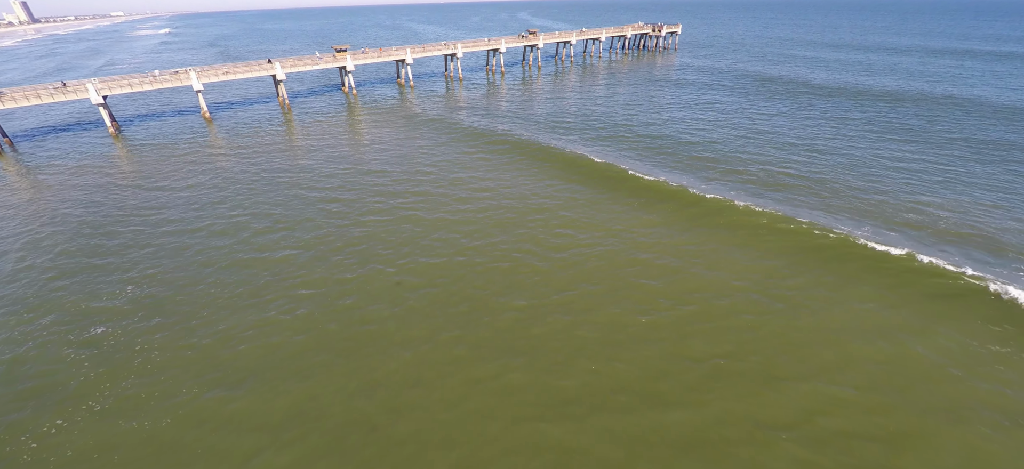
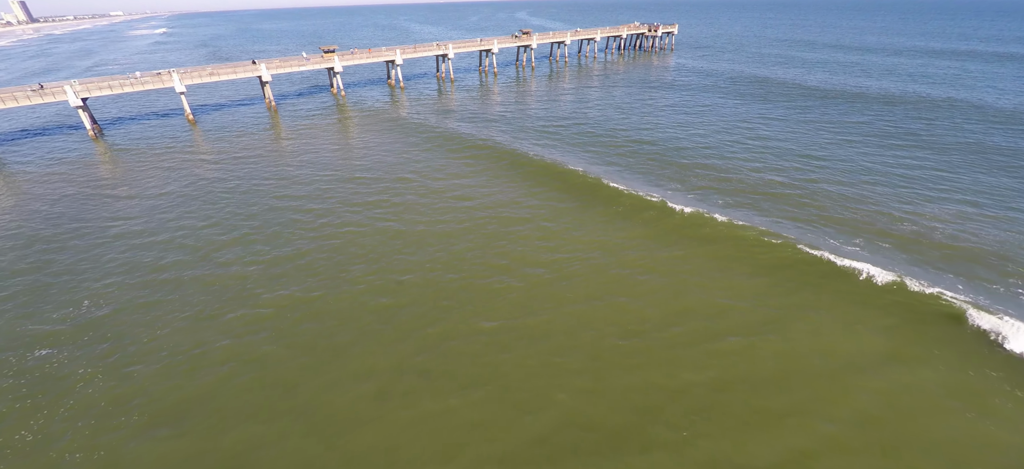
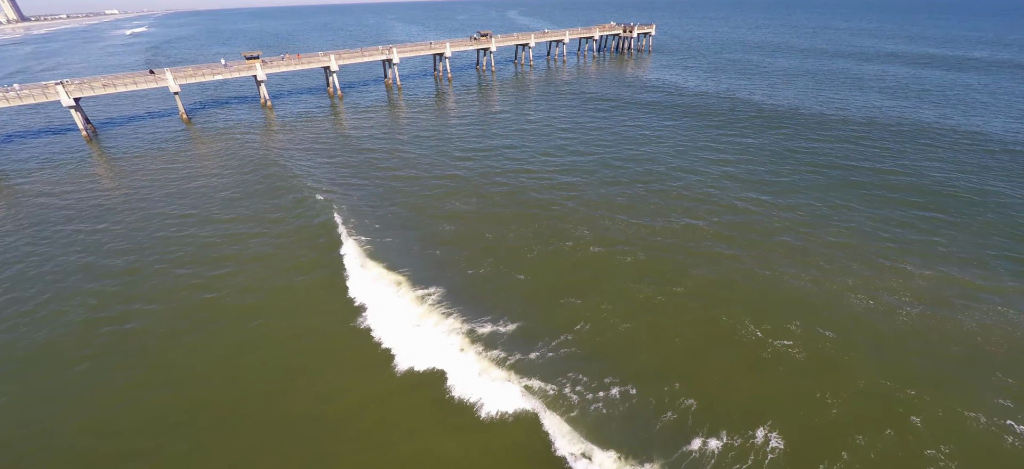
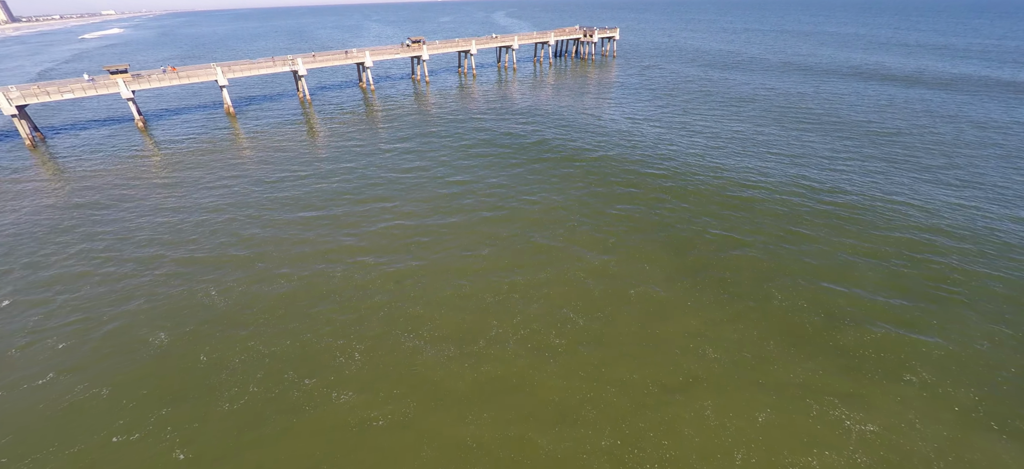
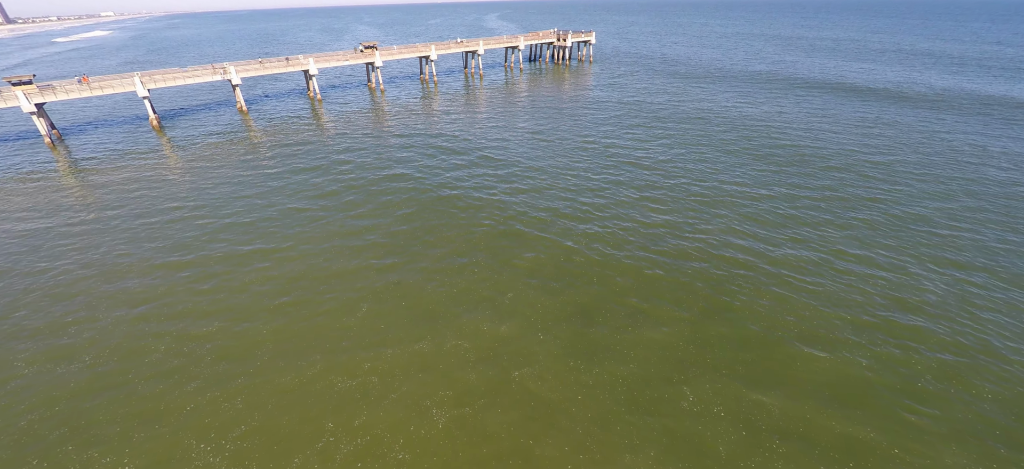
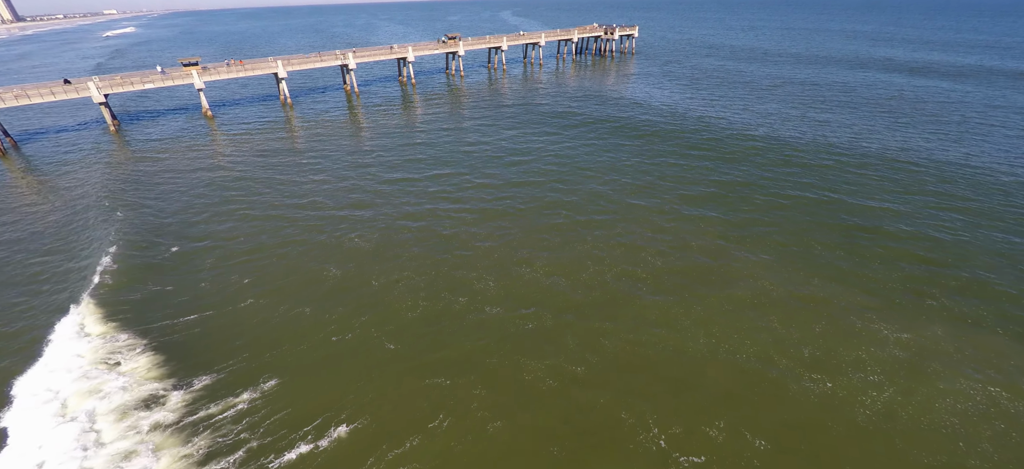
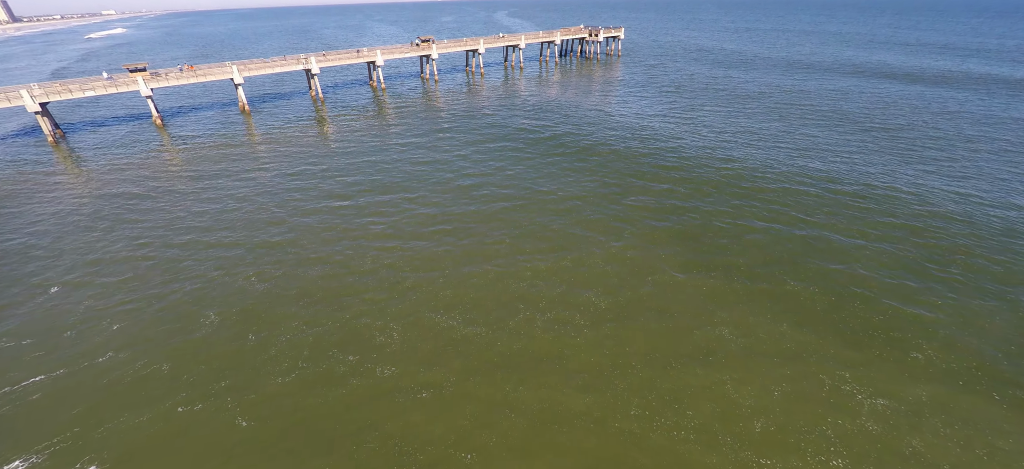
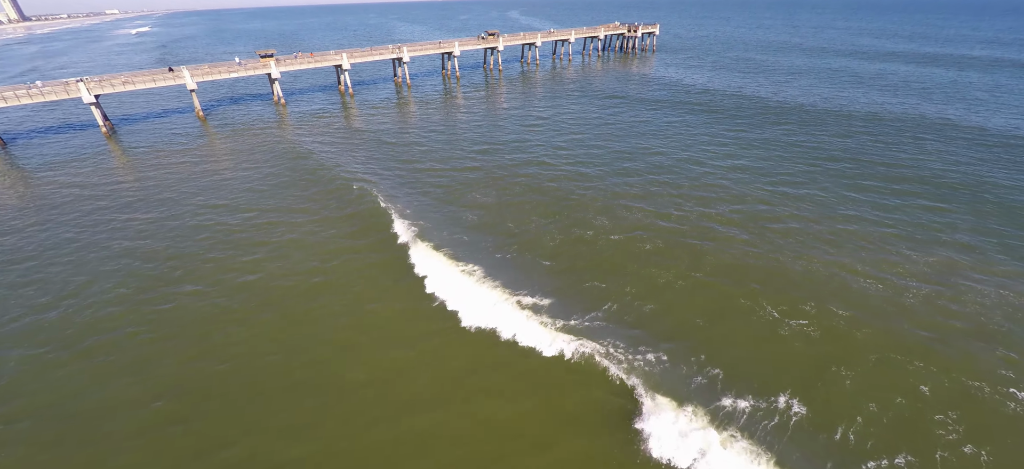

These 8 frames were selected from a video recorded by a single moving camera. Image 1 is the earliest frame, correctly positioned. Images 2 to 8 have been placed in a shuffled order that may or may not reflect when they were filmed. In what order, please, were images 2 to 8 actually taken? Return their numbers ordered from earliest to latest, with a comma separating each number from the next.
2, 8, 3, 6, 7, 4, 5
